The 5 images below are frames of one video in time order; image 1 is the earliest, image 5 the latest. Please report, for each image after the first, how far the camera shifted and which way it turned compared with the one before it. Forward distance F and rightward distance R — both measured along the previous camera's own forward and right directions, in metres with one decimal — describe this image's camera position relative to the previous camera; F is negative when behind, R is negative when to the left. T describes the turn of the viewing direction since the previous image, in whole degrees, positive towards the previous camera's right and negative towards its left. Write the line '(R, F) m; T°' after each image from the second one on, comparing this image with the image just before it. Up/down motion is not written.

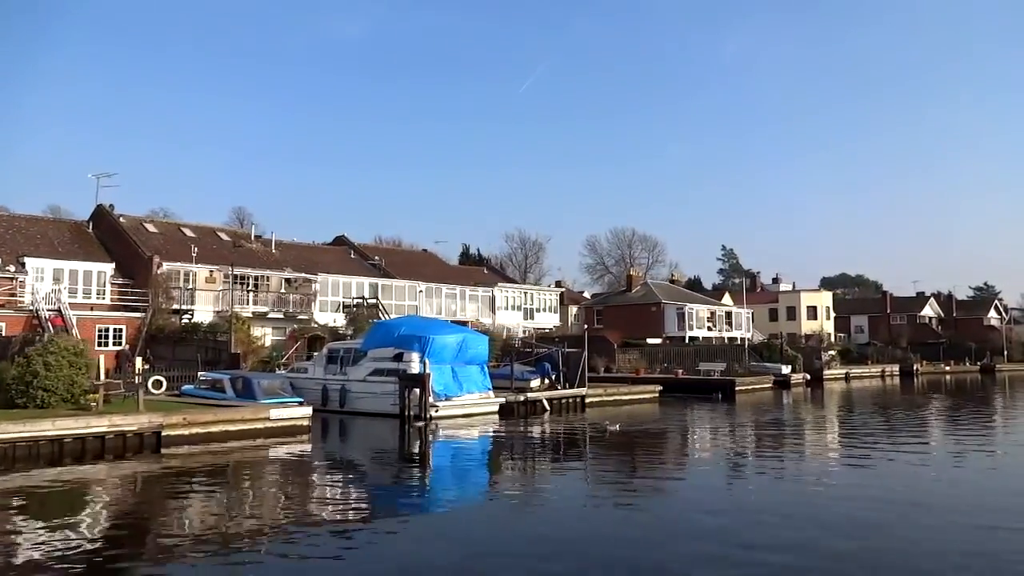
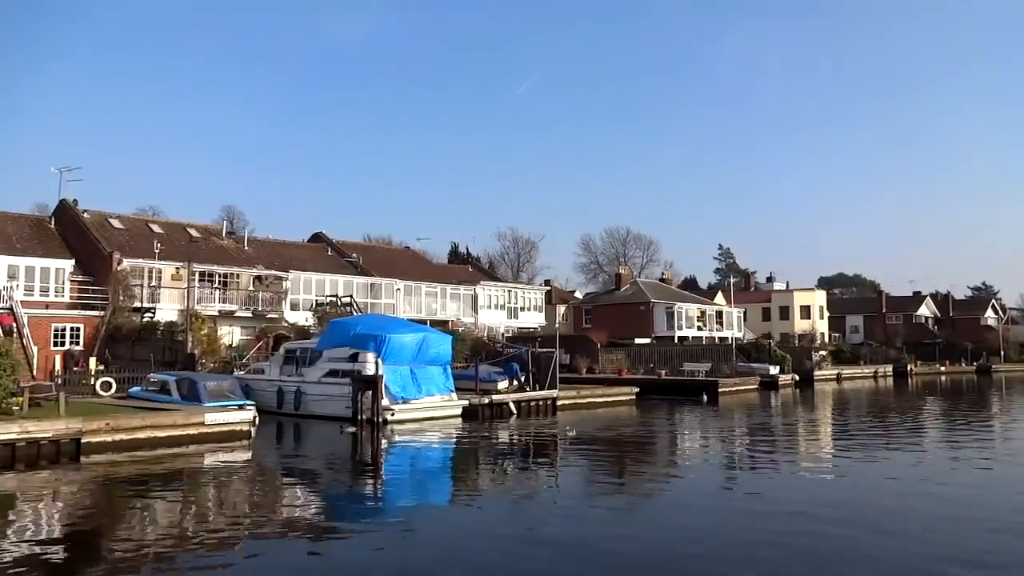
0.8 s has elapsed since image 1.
(+1.1, +1.4) m; 0°
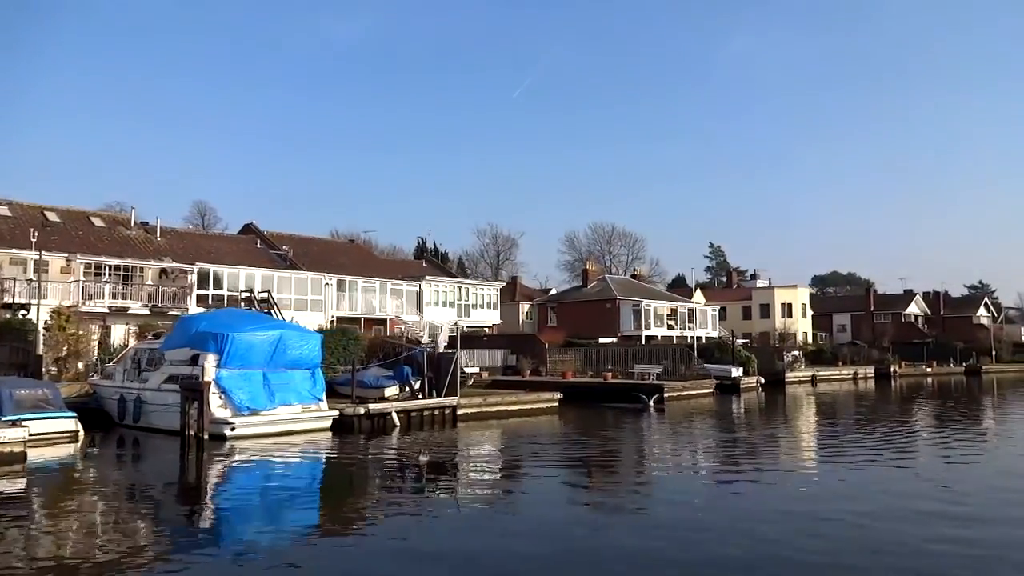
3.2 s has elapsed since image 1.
(+3.1, +4.0) m; 0°
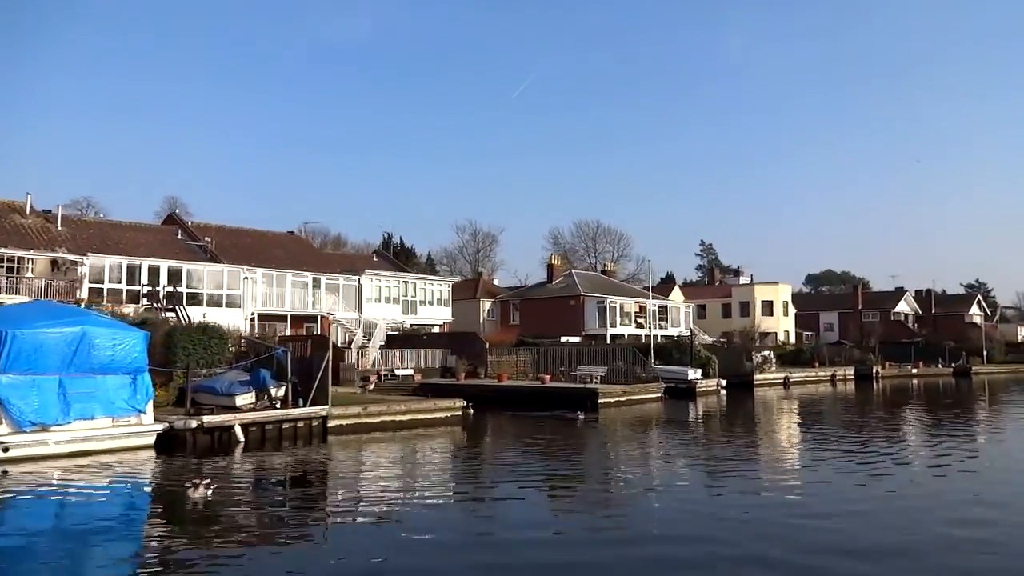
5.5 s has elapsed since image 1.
(+2.9, +3.8) m; 0°
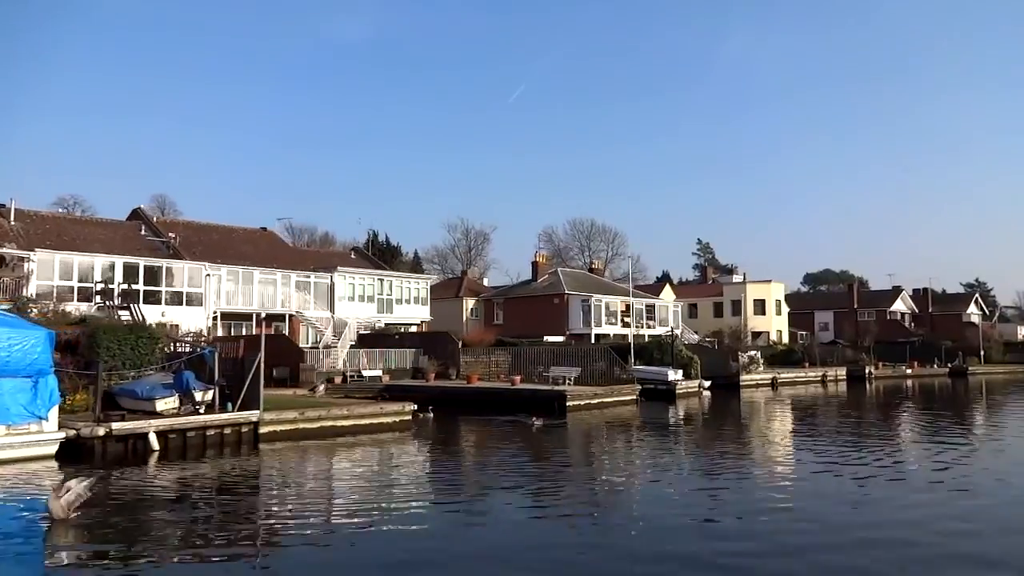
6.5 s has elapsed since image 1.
(+1.2, +1.6) m; 0°
